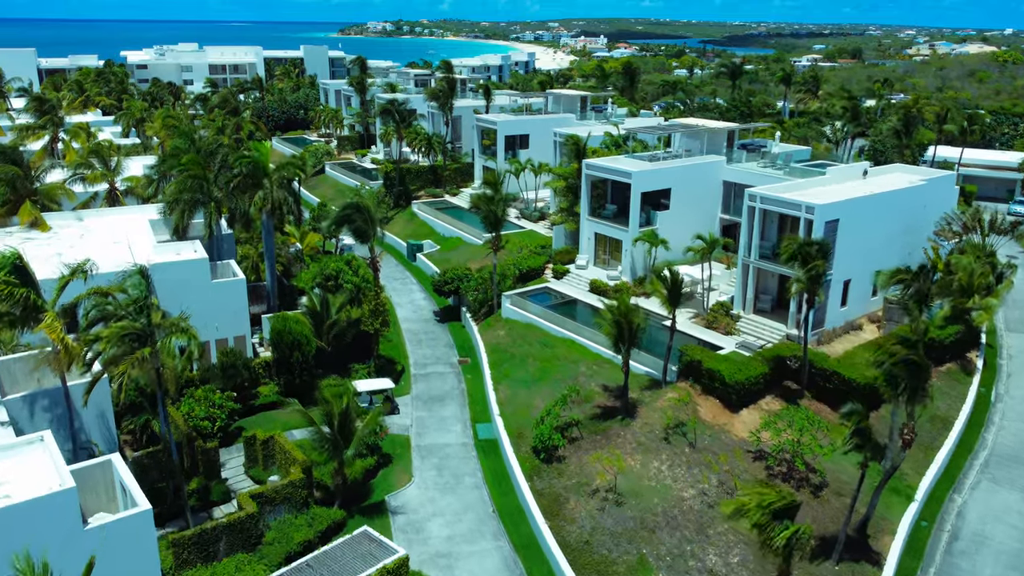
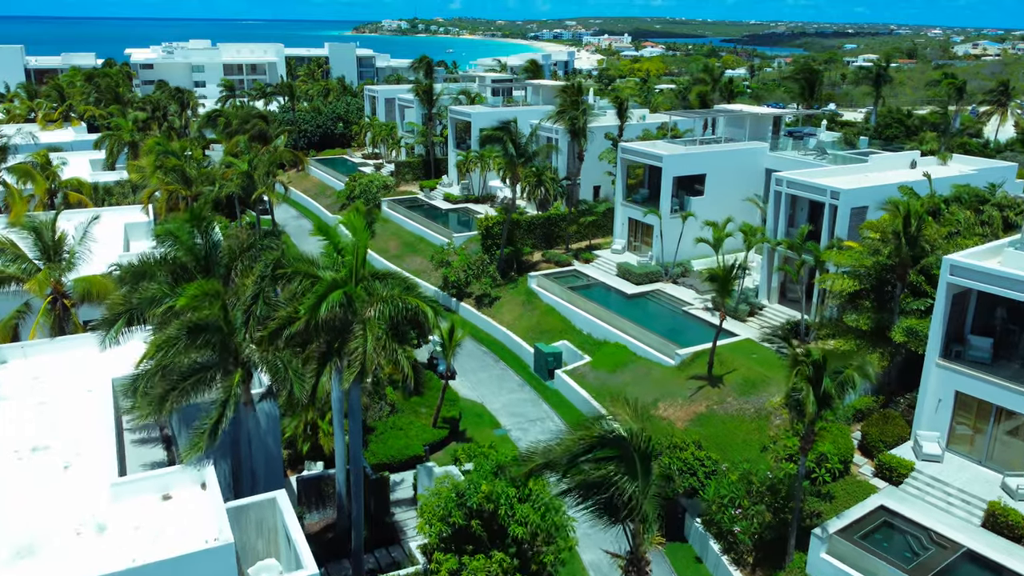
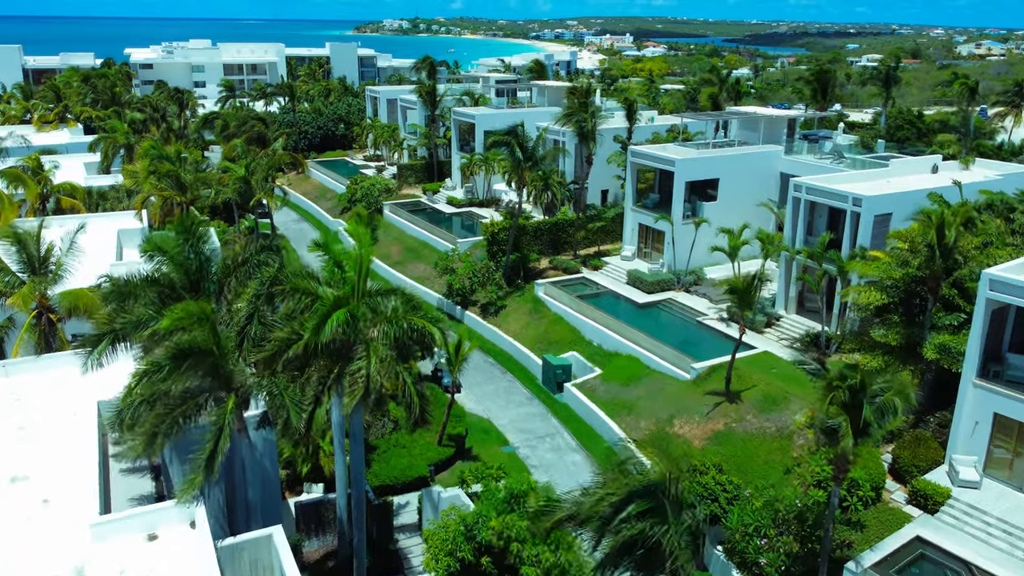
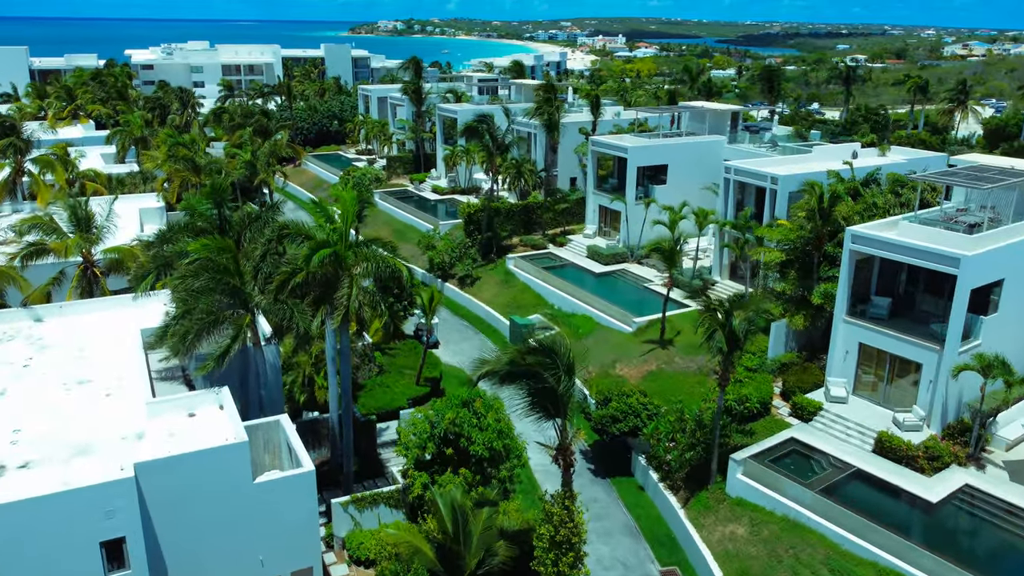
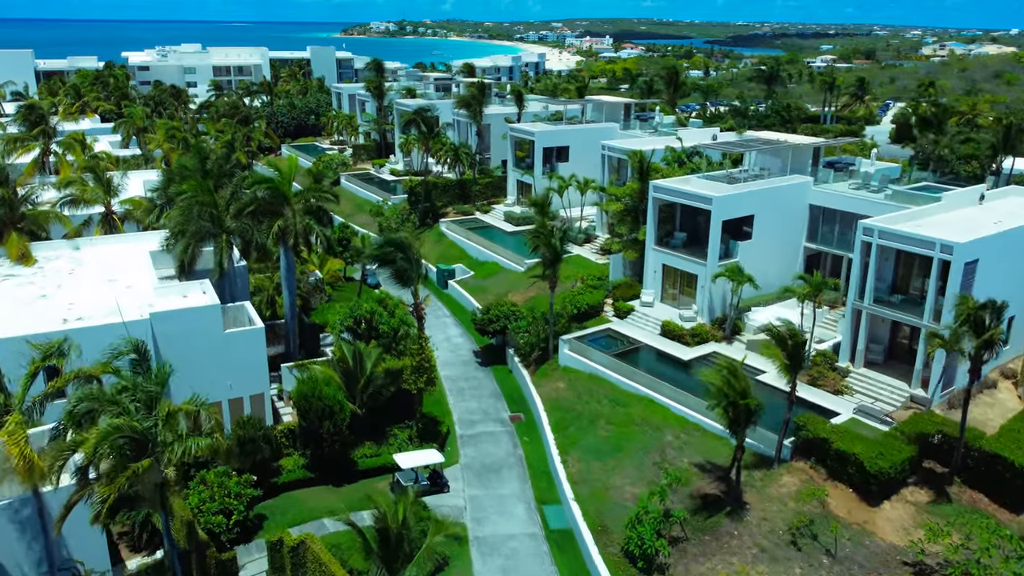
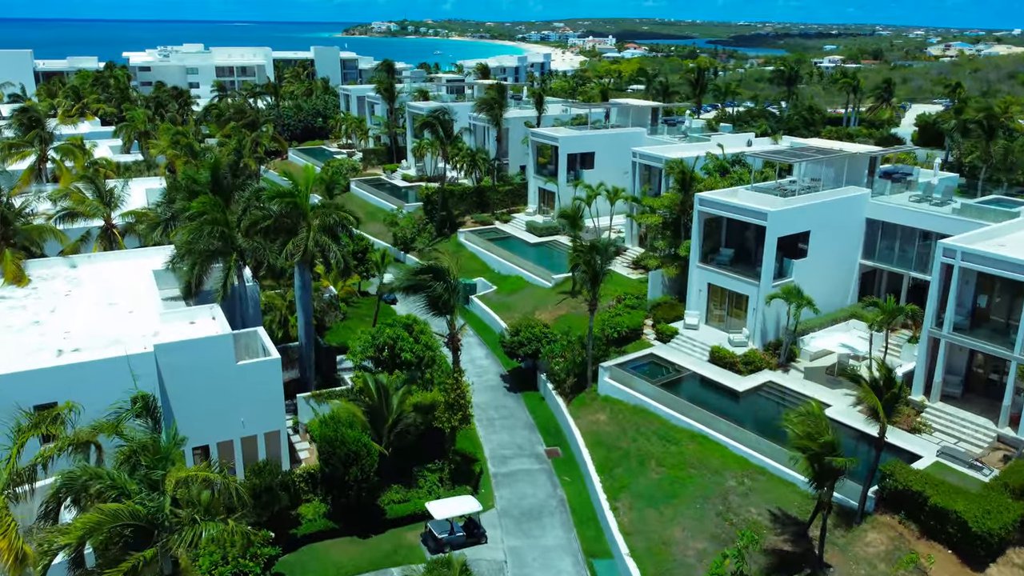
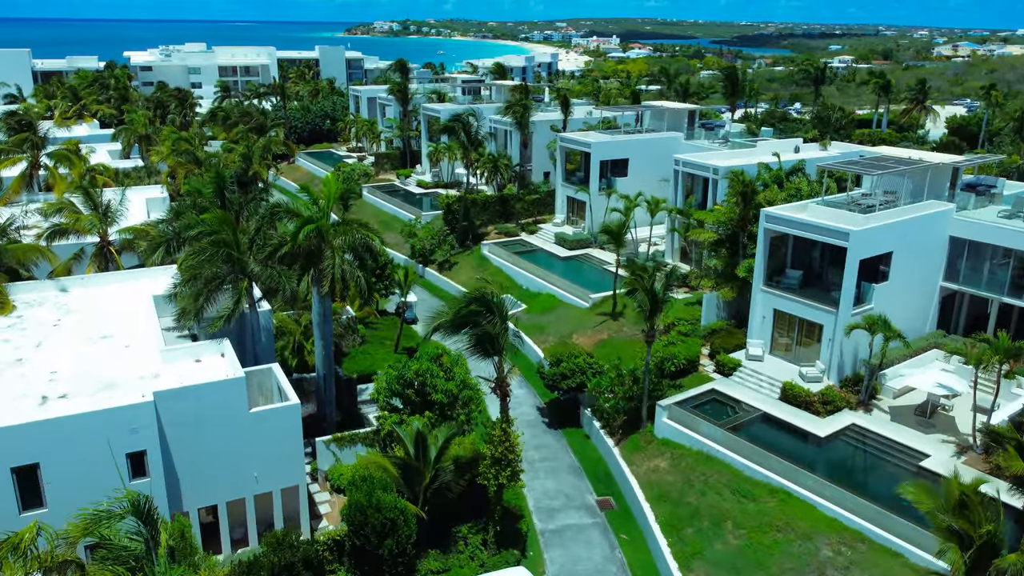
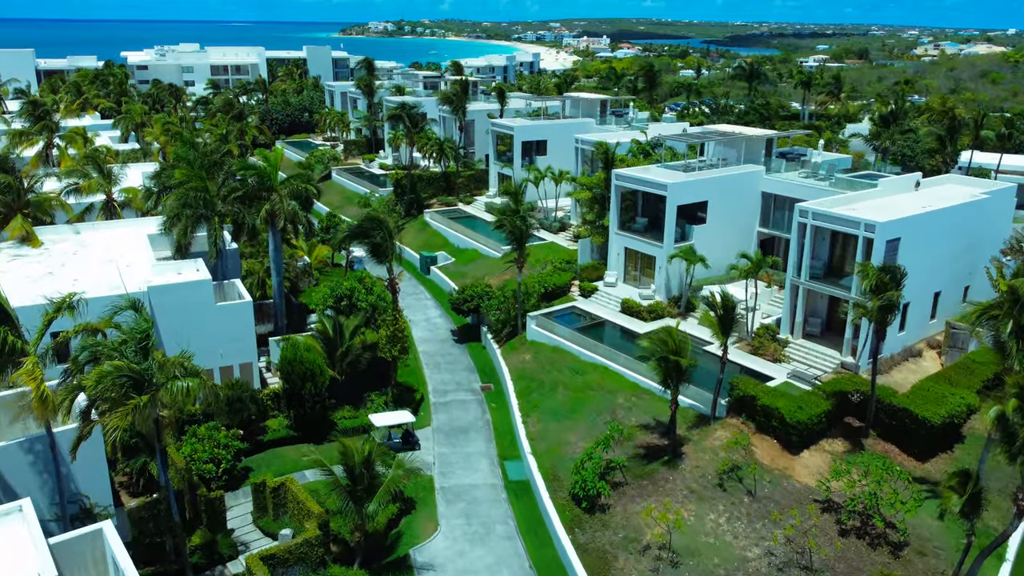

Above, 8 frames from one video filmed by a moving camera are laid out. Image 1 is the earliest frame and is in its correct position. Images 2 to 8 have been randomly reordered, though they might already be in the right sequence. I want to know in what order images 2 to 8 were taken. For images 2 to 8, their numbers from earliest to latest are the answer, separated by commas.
8, 5, 6, 7, 4, 2, 3
